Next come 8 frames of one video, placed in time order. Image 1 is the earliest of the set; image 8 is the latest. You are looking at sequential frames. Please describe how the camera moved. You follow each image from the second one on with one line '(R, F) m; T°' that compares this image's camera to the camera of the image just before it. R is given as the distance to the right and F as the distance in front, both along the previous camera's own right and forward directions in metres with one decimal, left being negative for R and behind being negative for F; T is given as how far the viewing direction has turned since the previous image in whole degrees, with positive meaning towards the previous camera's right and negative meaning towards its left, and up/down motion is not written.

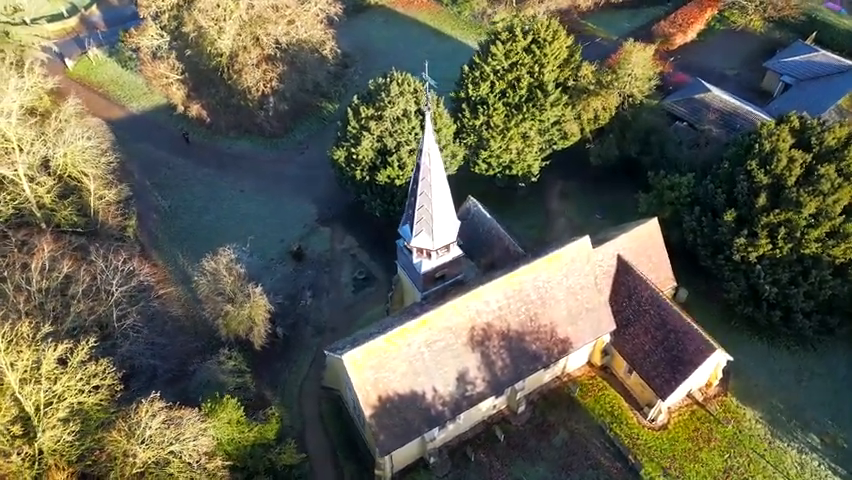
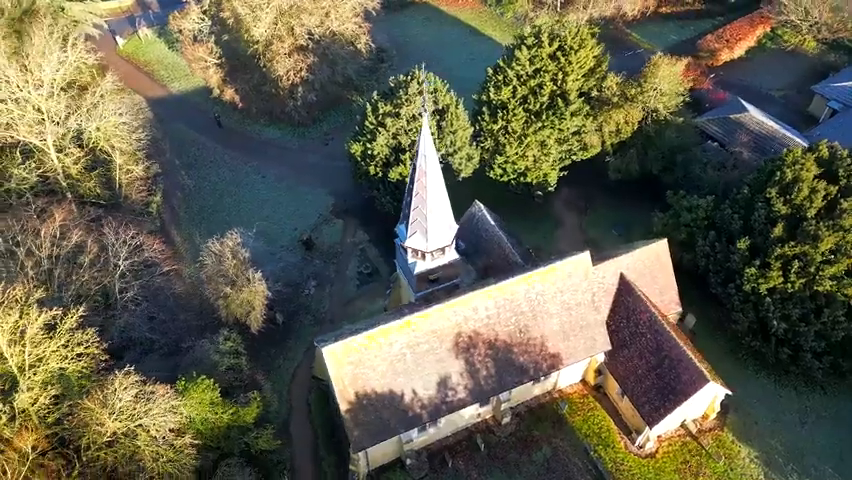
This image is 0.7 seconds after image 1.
(+2.8, +0.2) m; -5°
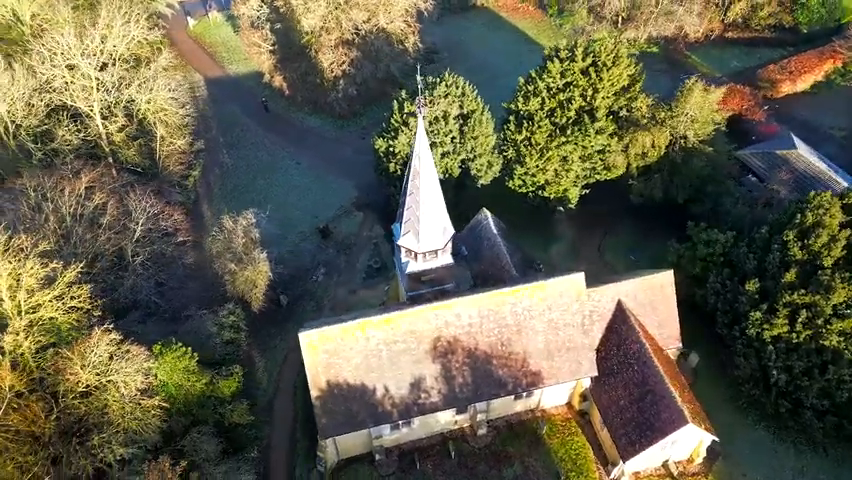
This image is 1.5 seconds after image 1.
(+3.9, +0.1) m; -6°
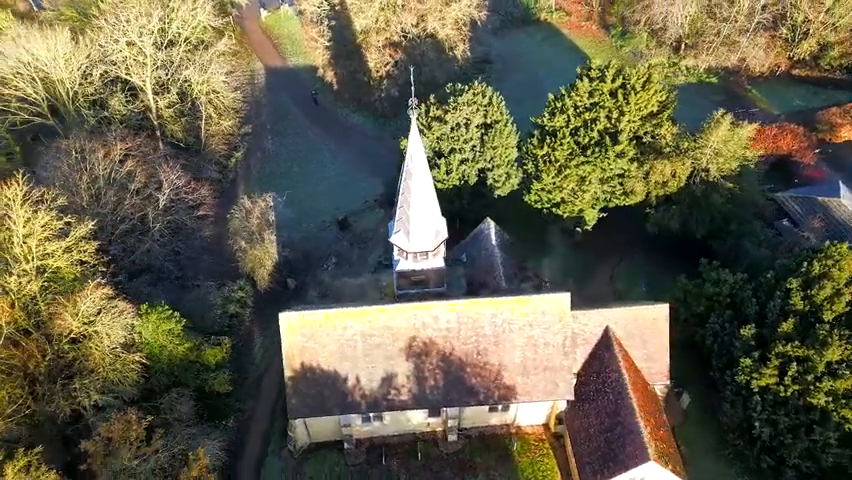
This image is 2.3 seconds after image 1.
(+4.3, -0.2) m; -7°
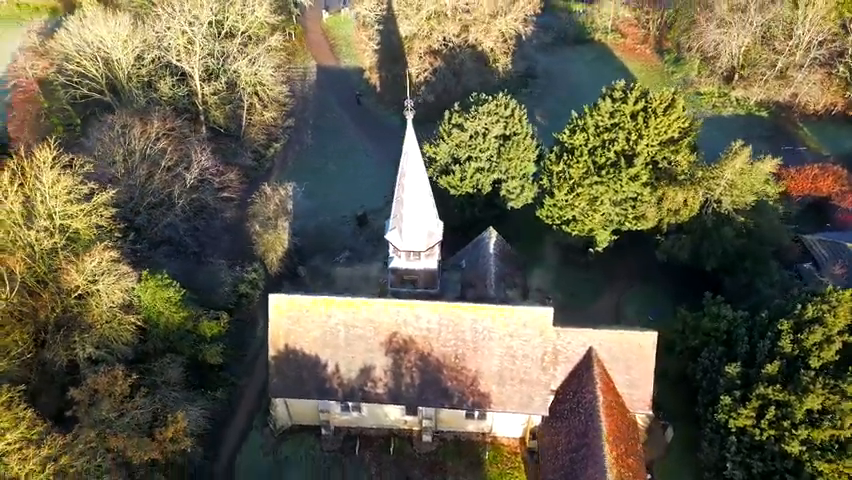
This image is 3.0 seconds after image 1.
(+3.9, -0.5) m; -6°
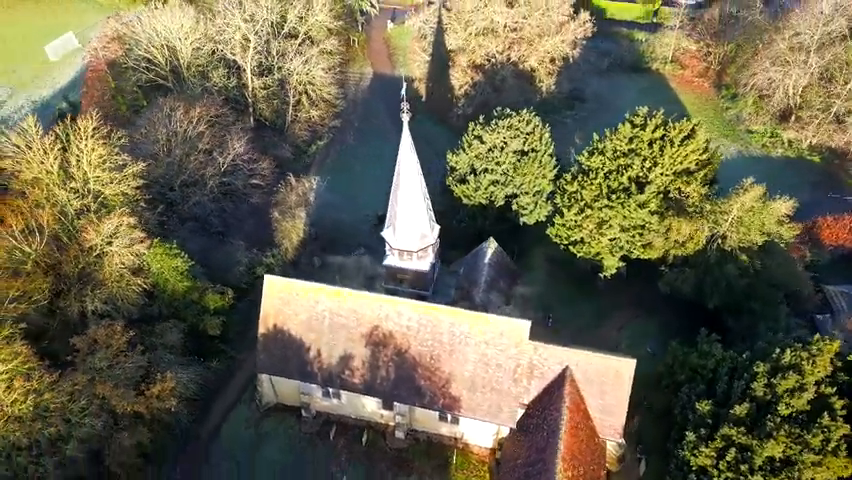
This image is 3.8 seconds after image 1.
(+4.5, -0.7) m; -7°
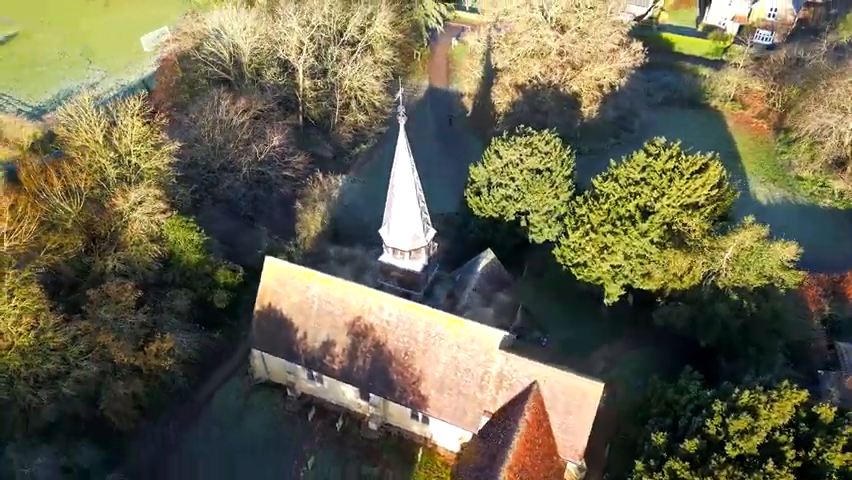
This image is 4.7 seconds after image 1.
(+5.0, -0.9) m; -7°
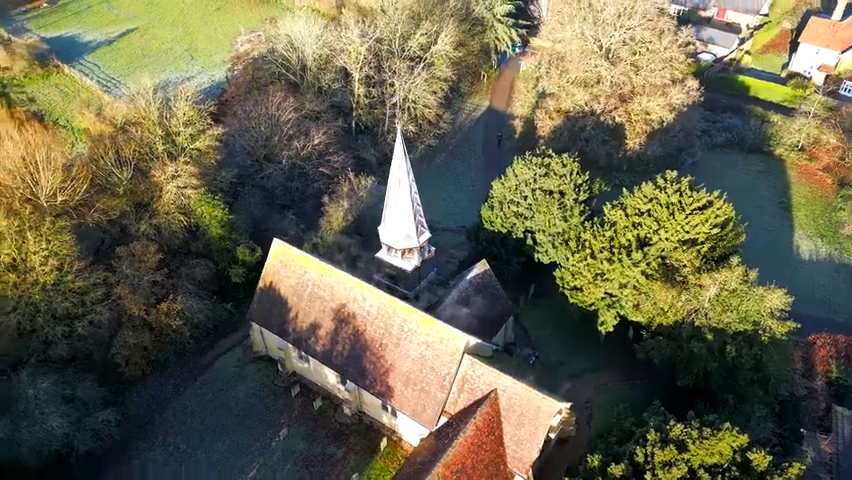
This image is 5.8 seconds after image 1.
(+6.1, -1.2) m; -9°
